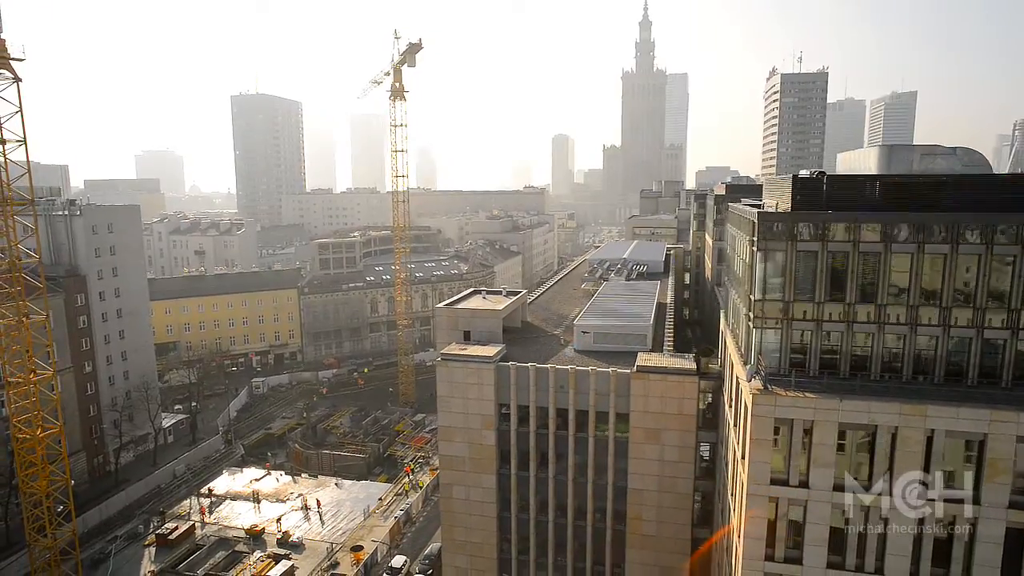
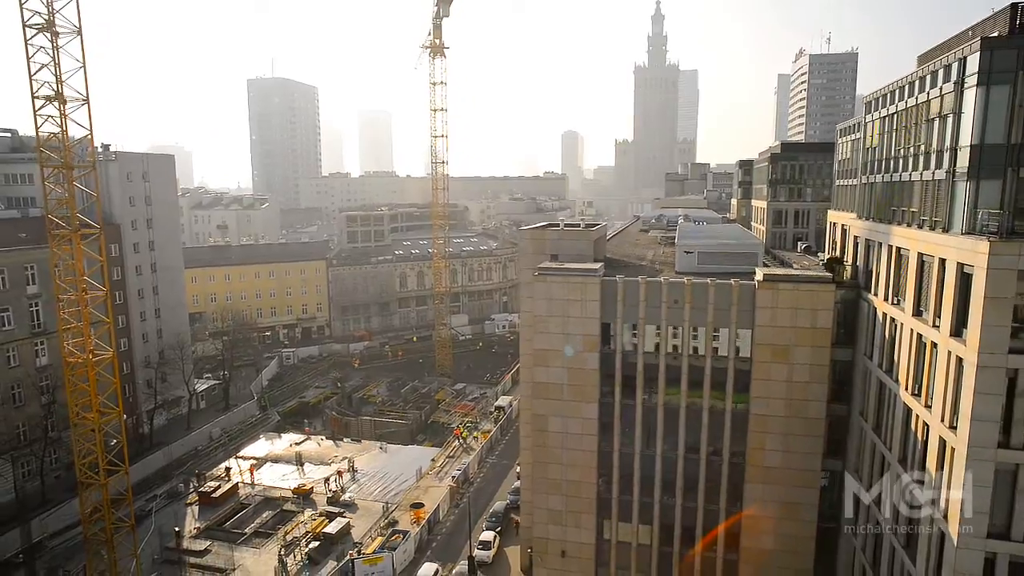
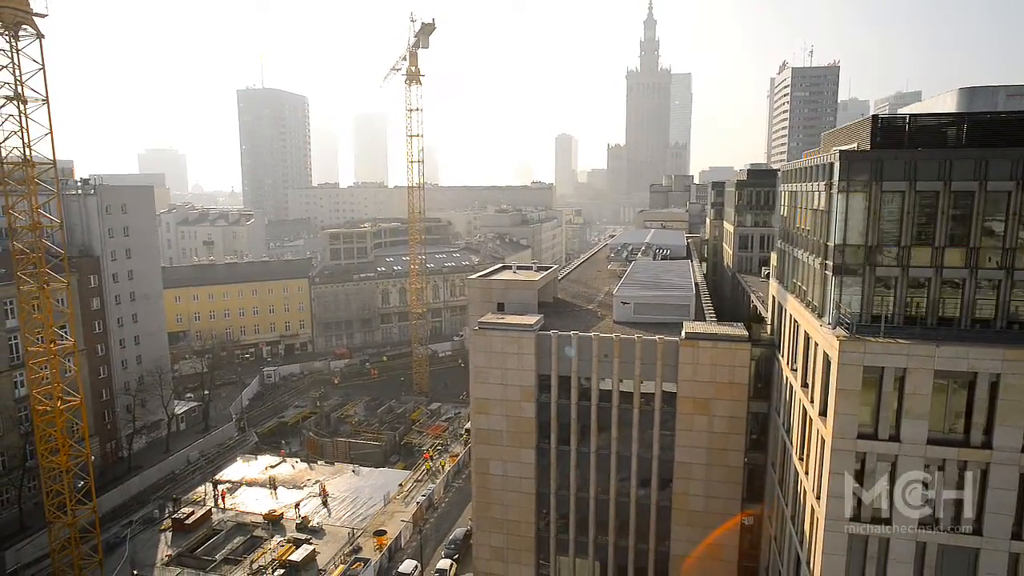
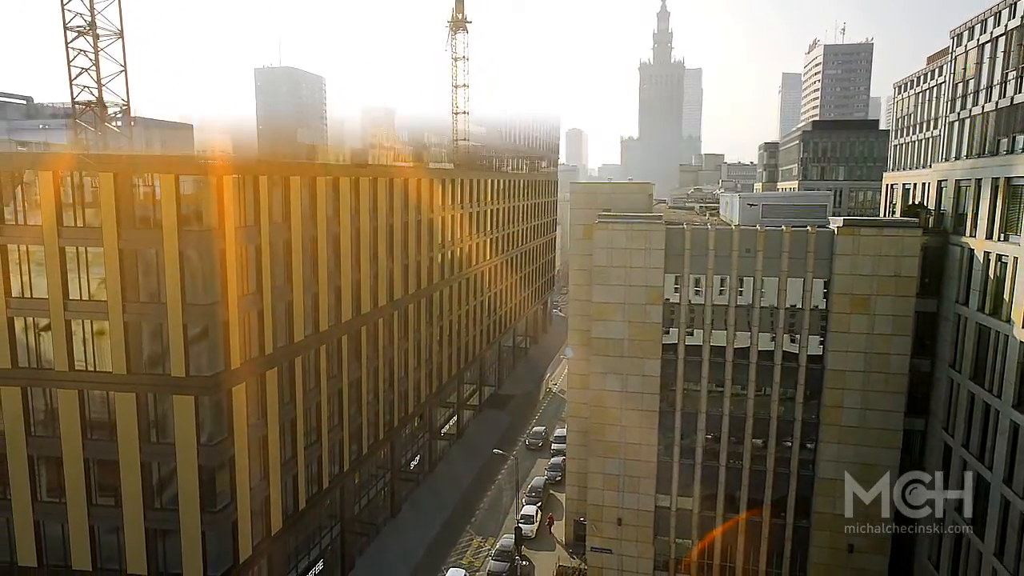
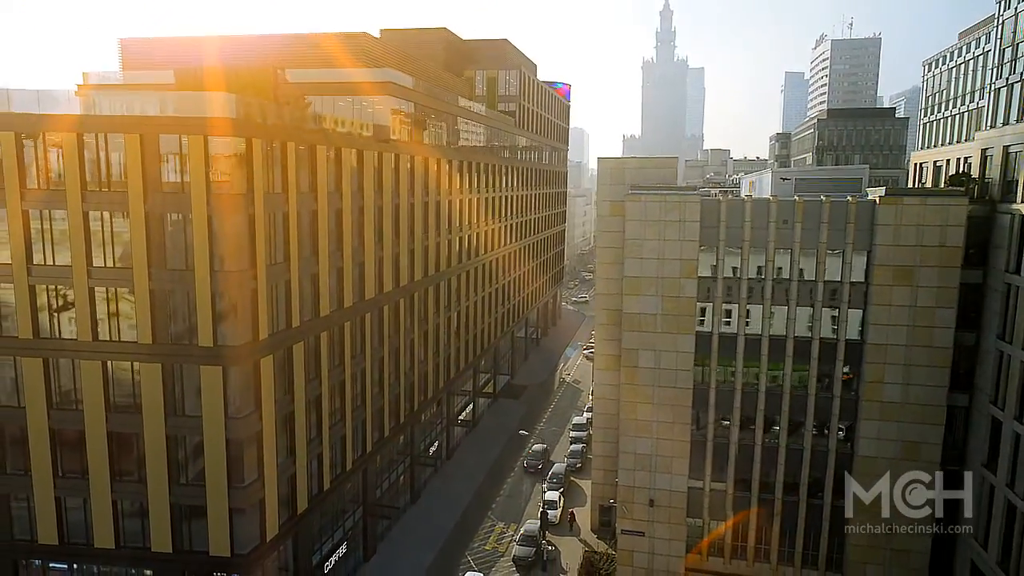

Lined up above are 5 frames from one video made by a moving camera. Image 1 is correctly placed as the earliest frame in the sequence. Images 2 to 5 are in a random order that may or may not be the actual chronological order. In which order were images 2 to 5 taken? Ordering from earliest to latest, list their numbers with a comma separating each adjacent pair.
3, 2, 4, 5
